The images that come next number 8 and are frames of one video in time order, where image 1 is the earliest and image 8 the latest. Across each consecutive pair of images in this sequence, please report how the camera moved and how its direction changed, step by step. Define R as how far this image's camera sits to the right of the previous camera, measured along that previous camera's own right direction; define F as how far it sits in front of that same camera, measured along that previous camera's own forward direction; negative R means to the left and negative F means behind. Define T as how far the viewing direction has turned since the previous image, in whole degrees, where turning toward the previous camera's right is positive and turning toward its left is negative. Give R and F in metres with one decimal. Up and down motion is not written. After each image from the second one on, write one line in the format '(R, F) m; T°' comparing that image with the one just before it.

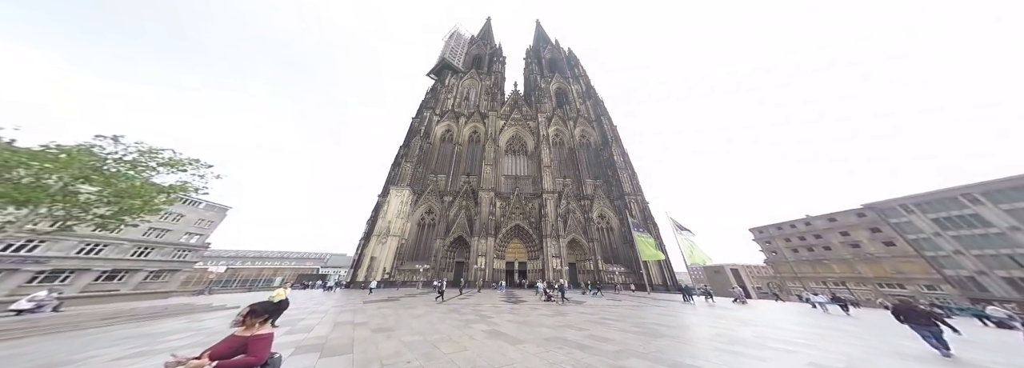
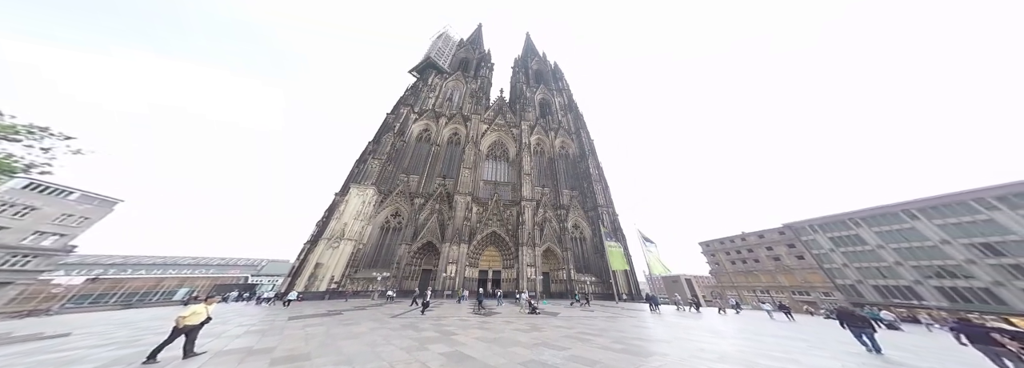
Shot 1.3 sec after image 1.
(+0.3, +0.3) m; +6°
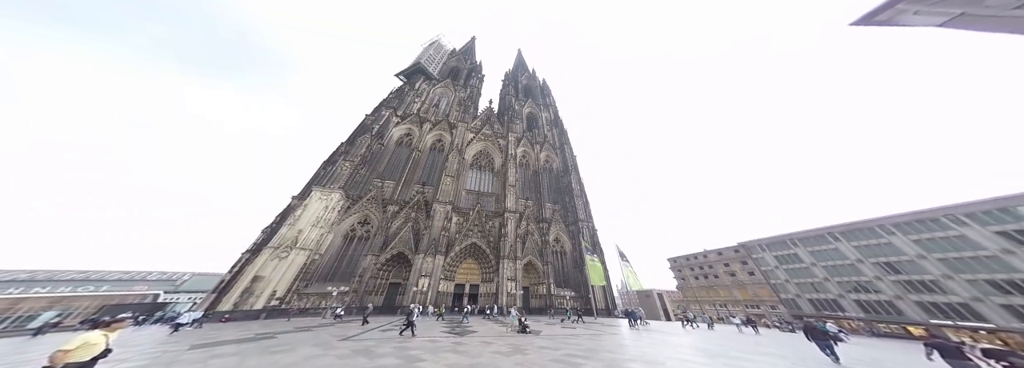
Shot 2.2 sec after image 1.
(+0.3, +0.3) m; +4°
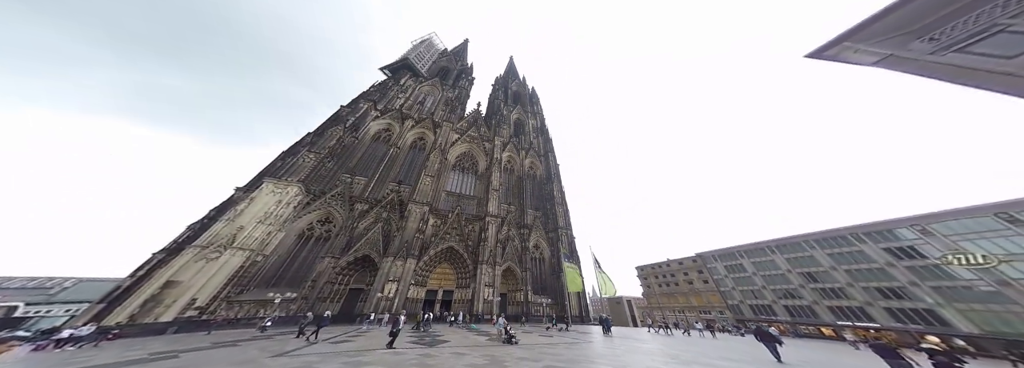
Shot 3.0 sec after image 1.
(+0.3, +0.3) m; +4°
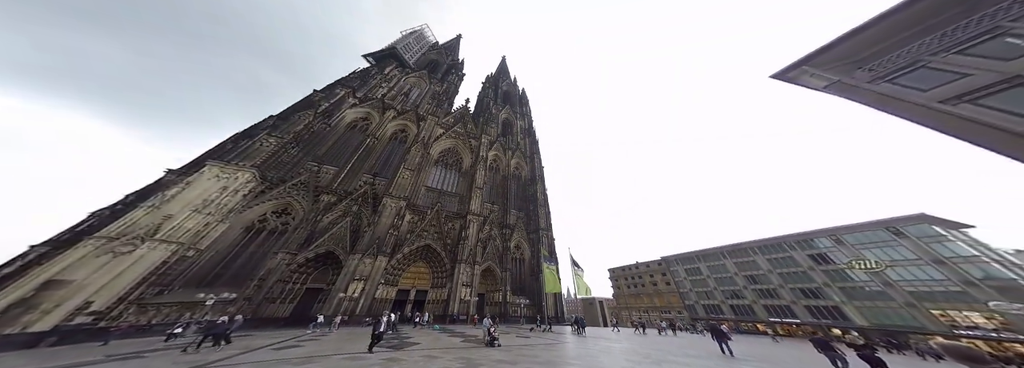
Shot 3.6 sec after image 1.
(+0.3, +0.3) m; +4°
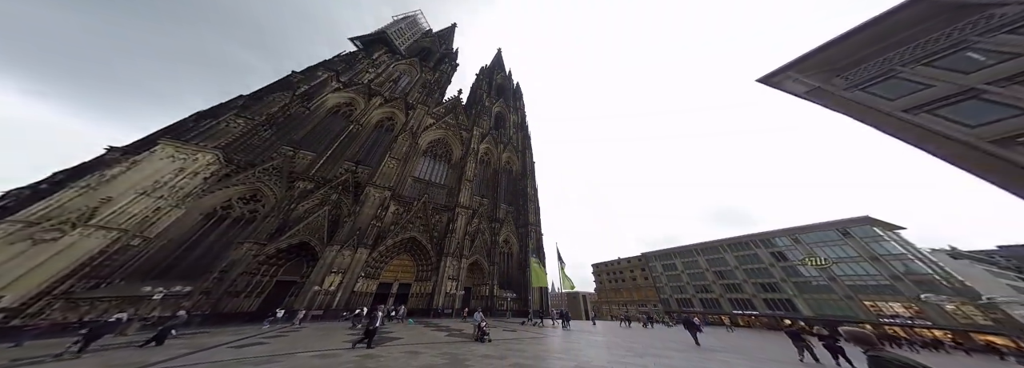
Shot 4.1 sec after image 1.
(+0.1, +0.2) m; +3°
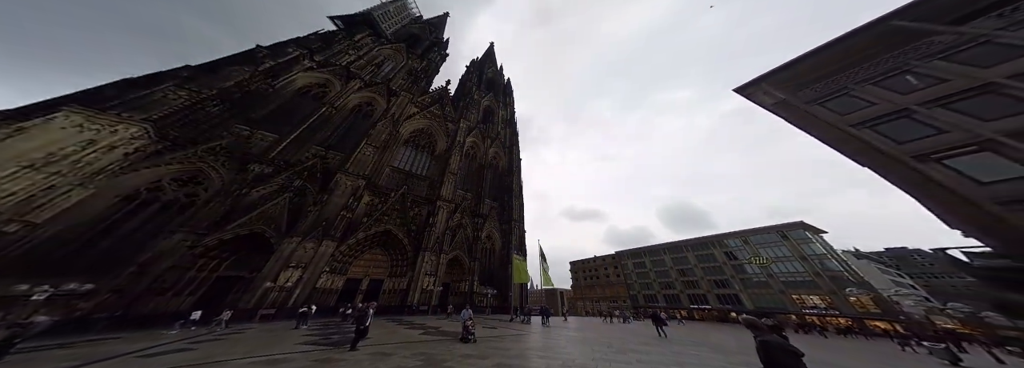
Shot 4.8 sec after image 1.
(+0.2, +0.4) m; +4°
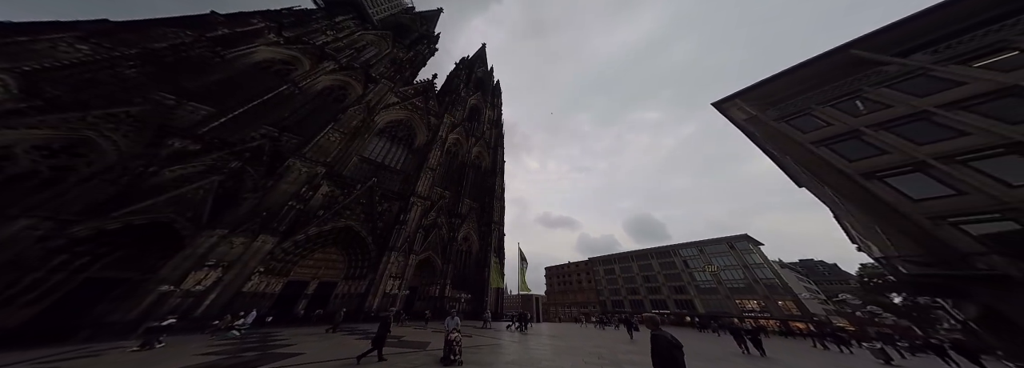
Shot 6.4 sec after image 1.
(+0.4, +0.7) m; +5°
